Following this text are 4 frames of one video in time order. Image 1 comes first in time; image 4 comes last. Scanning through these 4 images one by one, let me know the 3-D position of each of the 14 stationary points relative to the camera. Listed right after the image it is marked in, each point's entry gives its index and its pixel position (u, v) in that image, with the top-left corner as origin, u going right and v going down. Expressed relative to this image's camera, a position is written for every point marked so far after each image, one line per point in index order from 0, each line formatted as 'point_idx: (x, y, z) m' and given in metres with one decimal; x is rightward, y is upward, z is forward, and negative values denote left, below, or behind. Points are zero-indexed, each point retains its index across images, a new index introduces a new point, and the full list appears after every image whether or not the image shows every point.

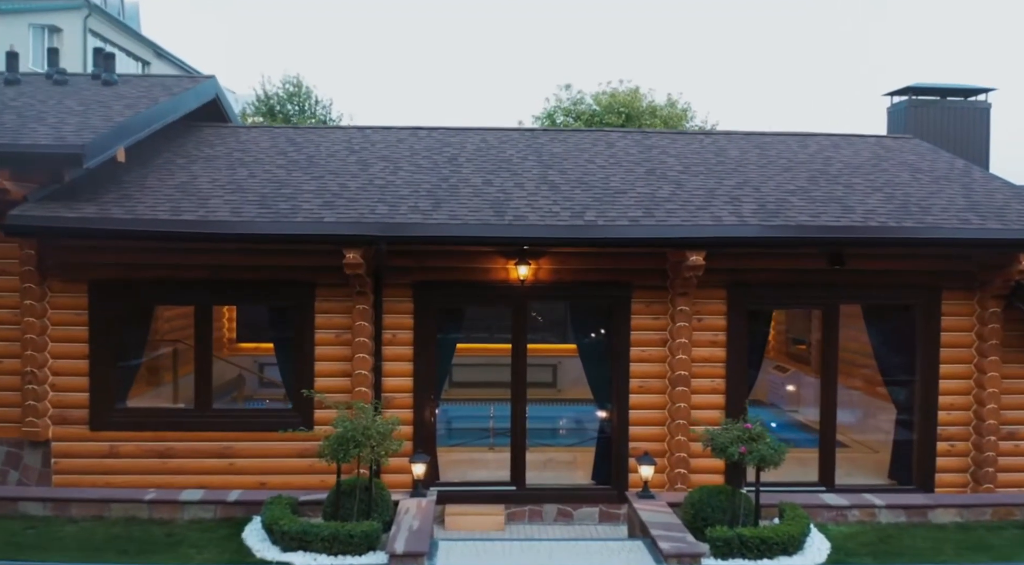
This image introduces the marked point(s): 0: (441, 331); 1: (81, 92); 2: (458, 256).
0: (-0.6, -0.5, +7.5) m
1: (-4.7, +2.1, +9.0) m
2: (-0.5, +0.2, +7.3) m
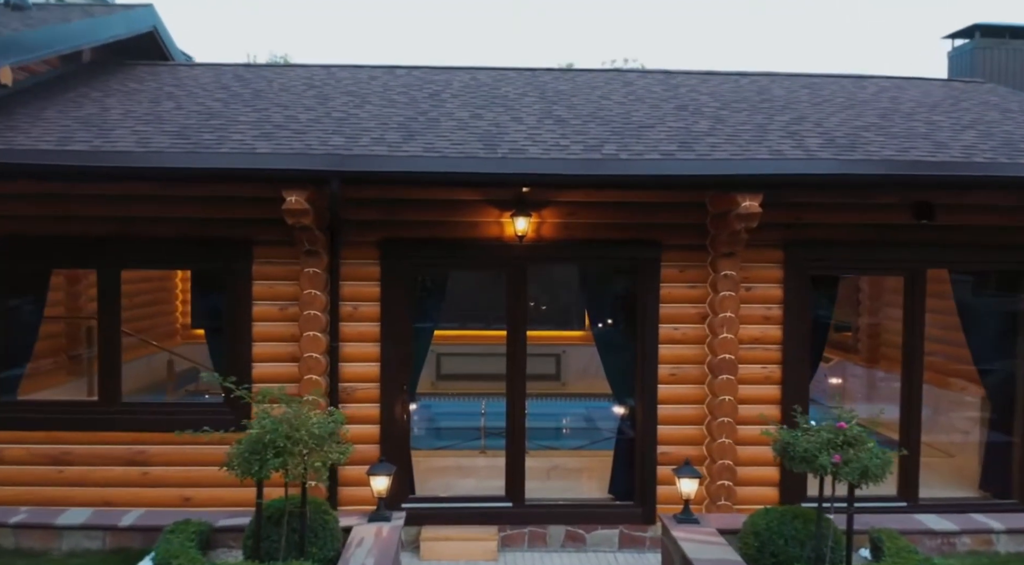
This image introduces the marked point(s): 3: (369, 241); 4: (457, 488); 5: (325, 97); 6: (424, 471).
0: (-0.7, -0.2, +5.9) m
1: (-4.7, +2.4, +7.3) m
2: (-0.5, +0.5, +5.7) m
3: (-1.0, +0.3, +5.7) m
4: (-0.4, -1.5, +5.9) m
5: (-1.5, +1.5, +6.8) m
6: (-0.6, -1.3, +5.9) m
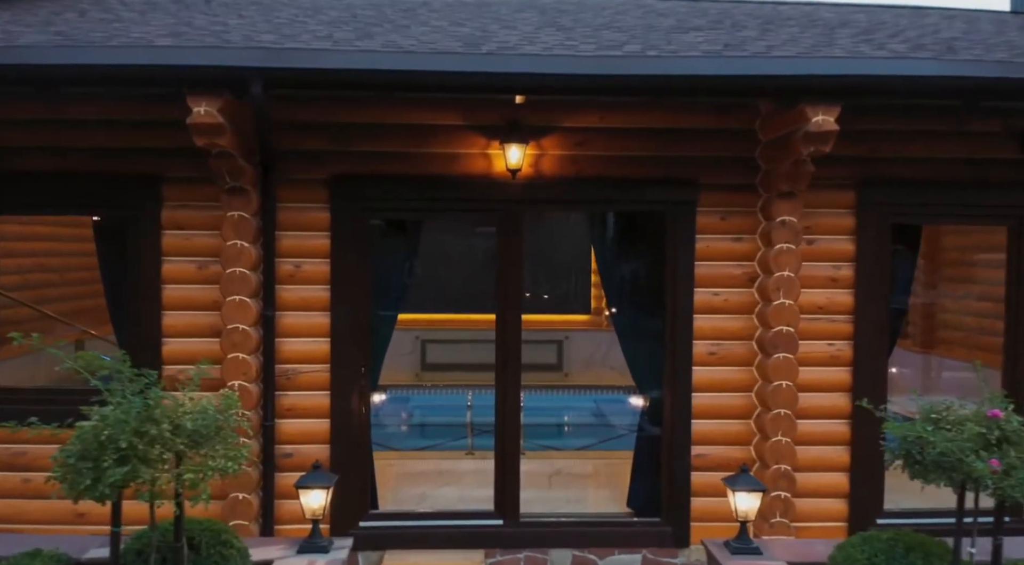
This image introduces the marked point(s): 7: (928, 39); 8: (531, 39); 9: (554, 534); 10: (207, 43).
0: (-0.7, +0.1, +4.5) m
1: (-4.7, +2.6, +5.9) m
2: (-0.6, +0.8, +4.3) m
3: (-1.0, +0.6, +4.4) m
4: (-0.4, -1.2, +4.6) m
5: (-1.6, +1.8, +5.4) m
6: (-0.7, -1.1, +4.6) m
7: (+2.3, +1.4, +4.7) m
8: (+0.1, +1.2, +4.3) m
9: (+0.2, -1.4, +4.5) m
10: (-1.4, +1.1, +3.9) m
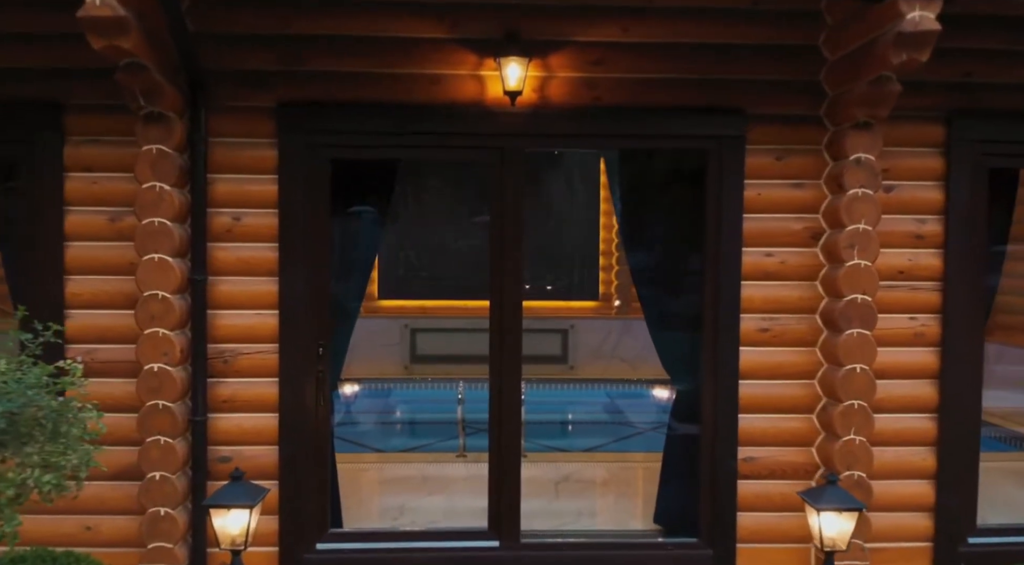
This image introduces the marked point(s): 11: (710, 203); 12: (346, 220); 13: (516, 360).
0: (-0.7, +0.3, +3.6) m
1: (-4.7, +2.8, +5.0) m
2: (-0.6, +1.0, +3.4) m
3: (-1.0, +0.7, +3.5) m
4: (-0.4, -1.0, +3.6) m
5: (-1.6, +2.0, +4.5) m
6: (-0.7, -0.9, +3.6) m
7: (+2.3, +1.5, +3.7) m
8: (+0.1, +1.4, +3.3) m
9: (+0.2, -1.2, +3.5) m
10: (-1.4, +1.3, +2.9) m
11: (+0.9, +0.4, +3.6) m
12: (-0.7, +0.3, +3.6) m
13: (0.0, -0.3, +3.6) m
